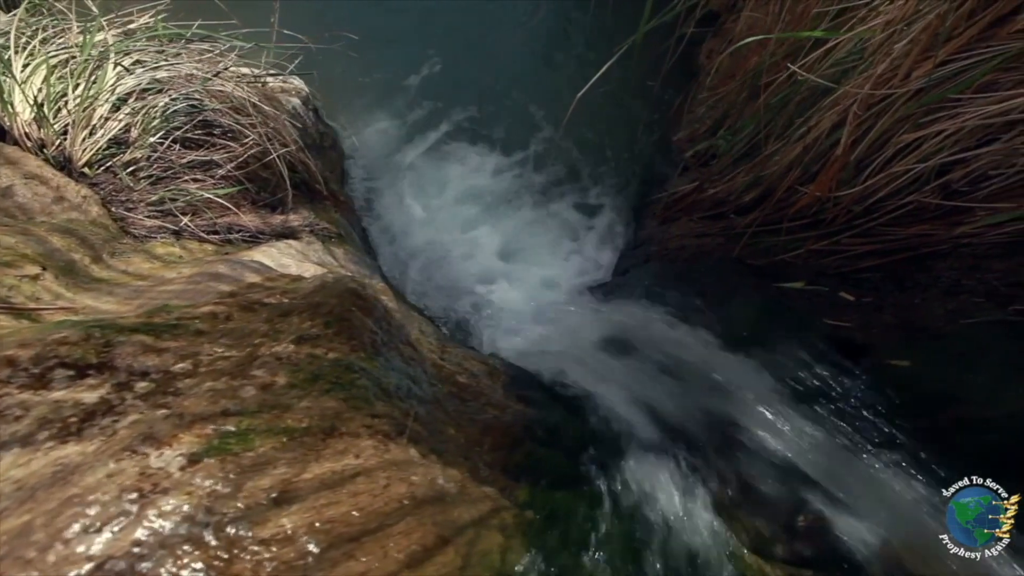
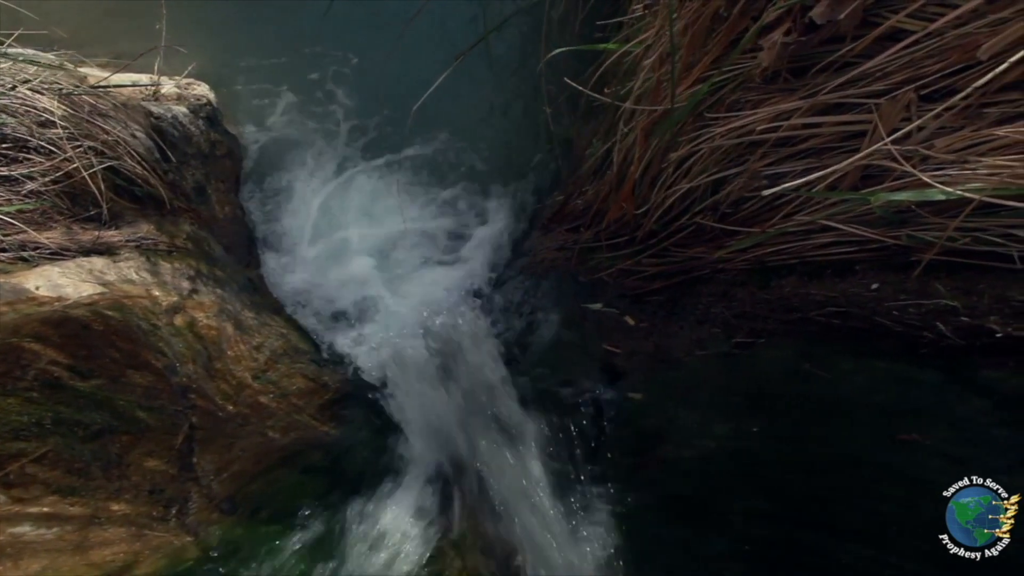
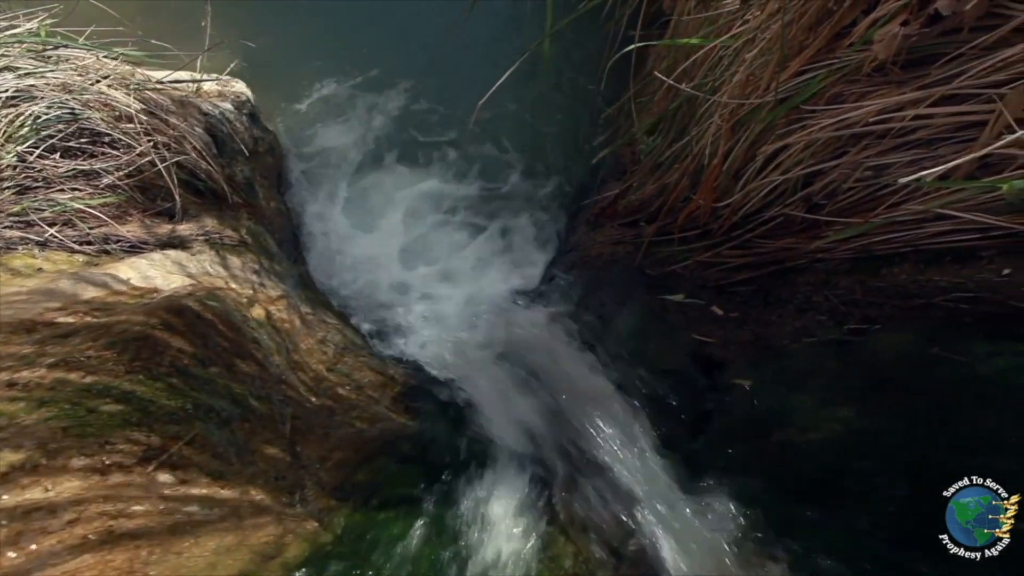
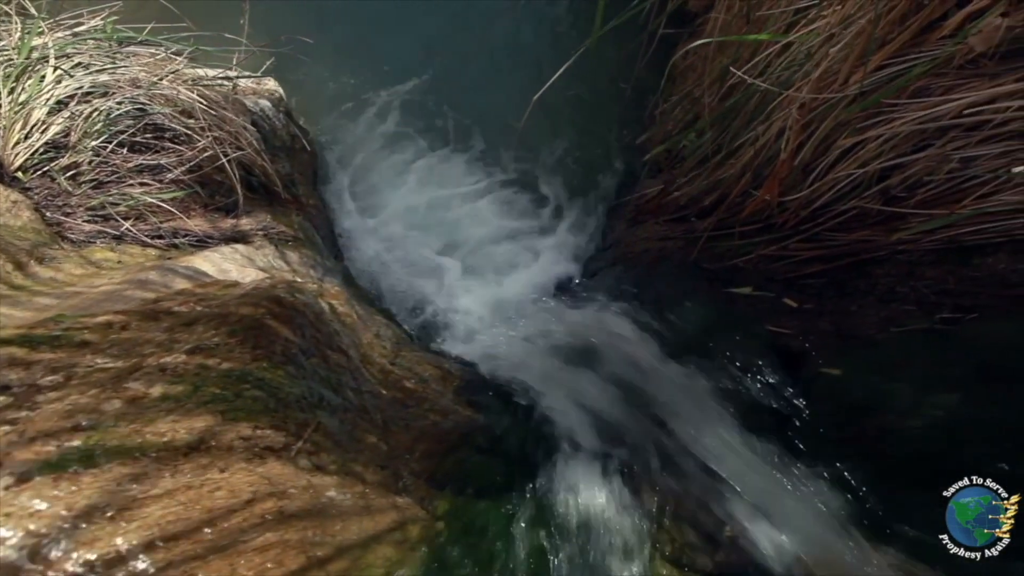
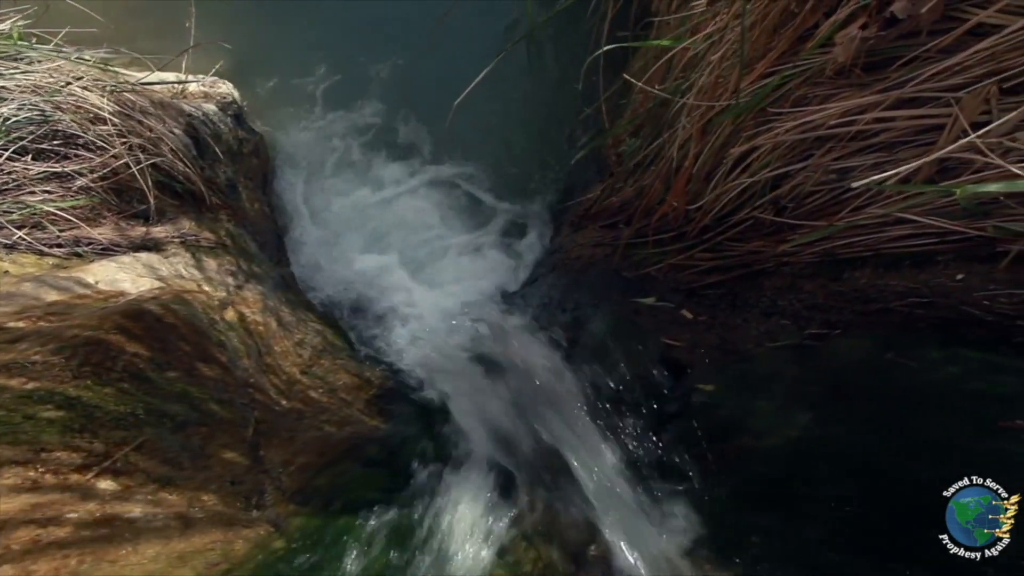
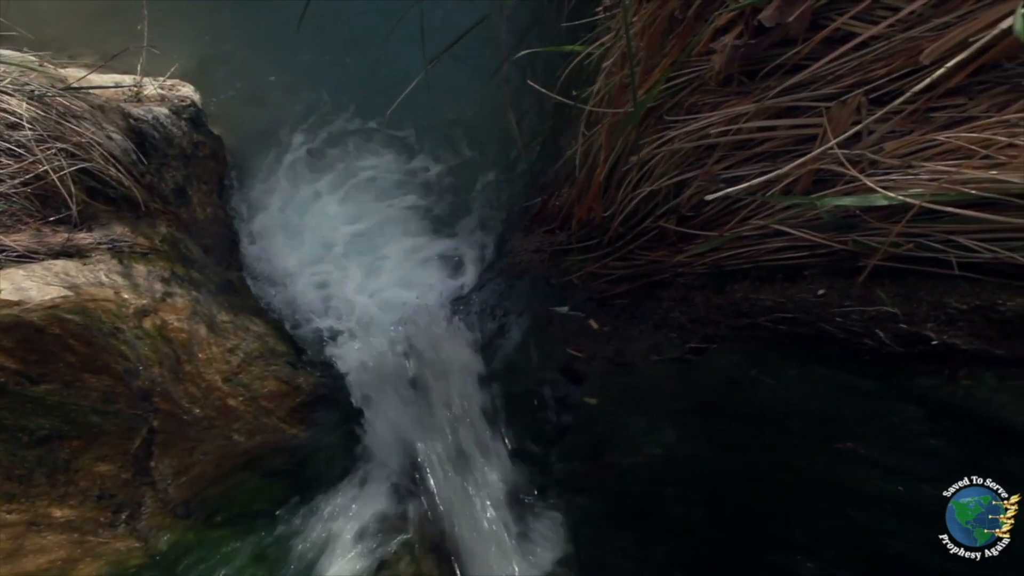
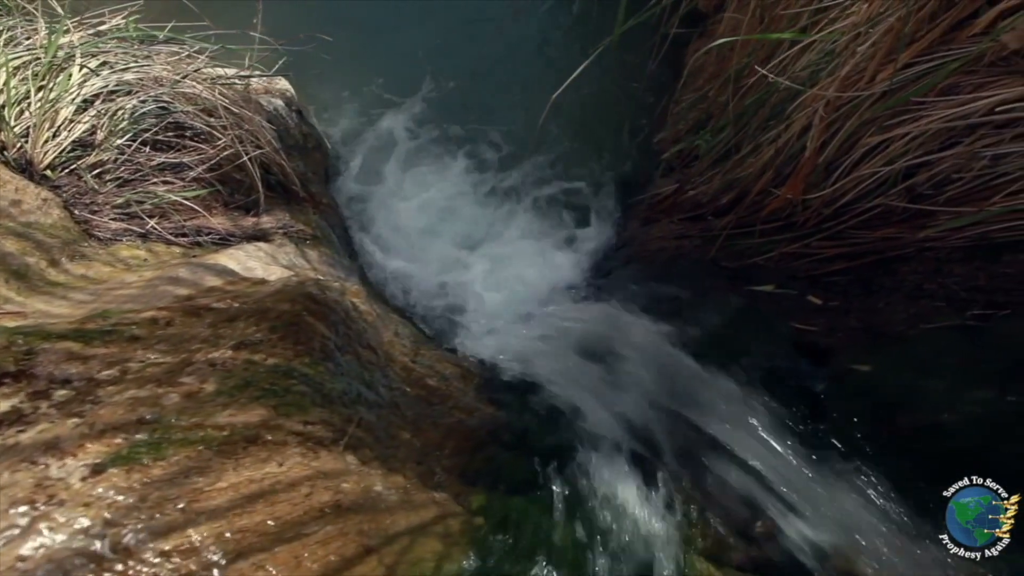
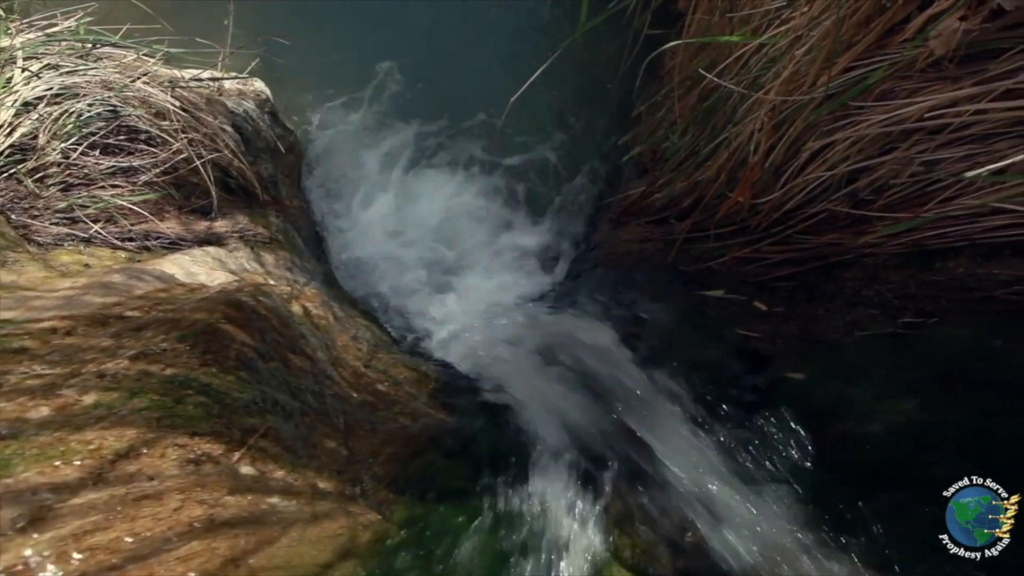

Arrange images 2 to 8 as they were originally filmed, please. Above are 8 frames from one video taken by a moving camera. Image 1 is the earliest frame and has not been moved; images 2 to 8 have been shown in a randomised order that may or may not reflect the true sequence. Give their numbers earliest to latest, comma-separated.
7, 4, 8, 3, 5, 2, 6
